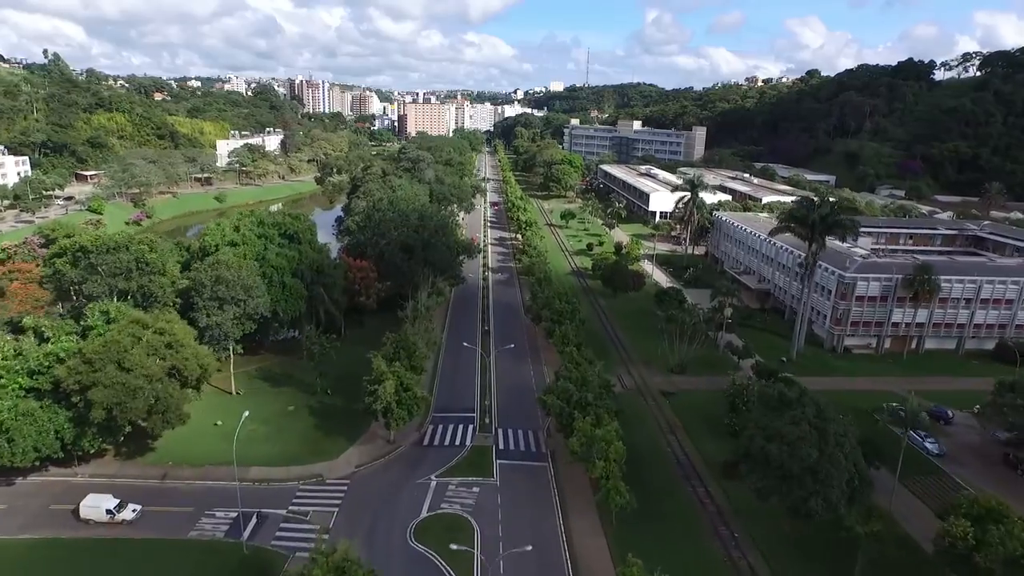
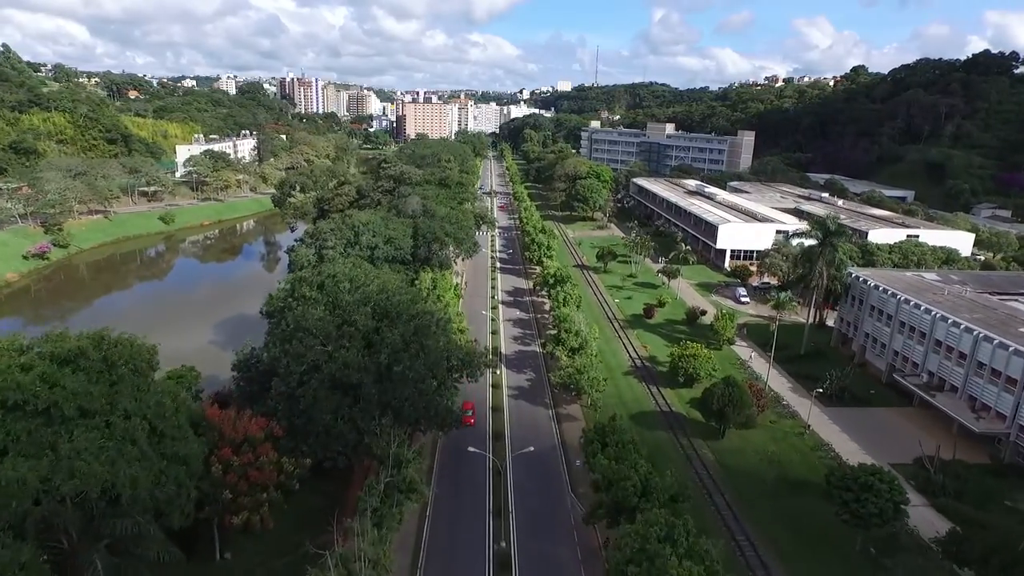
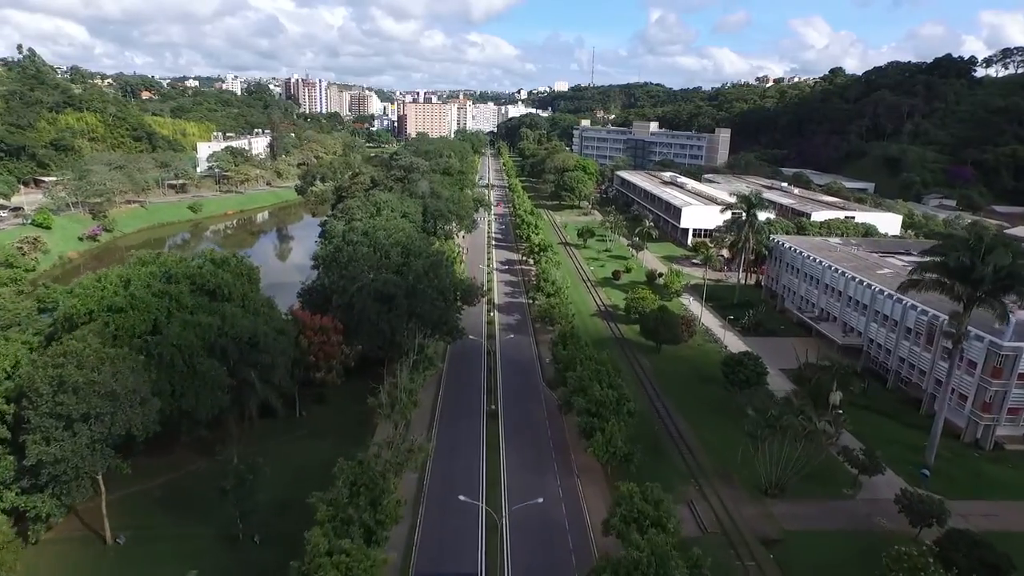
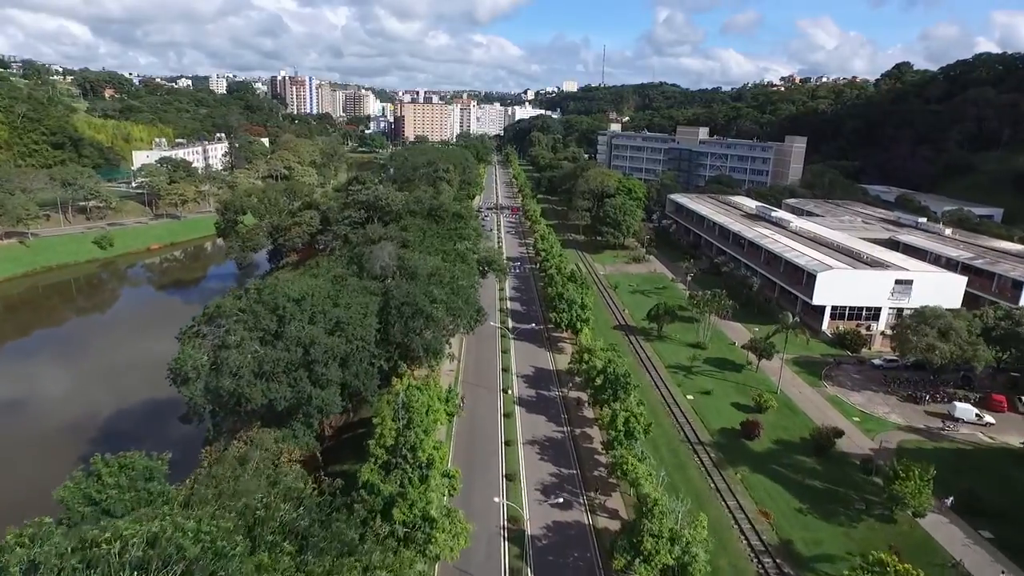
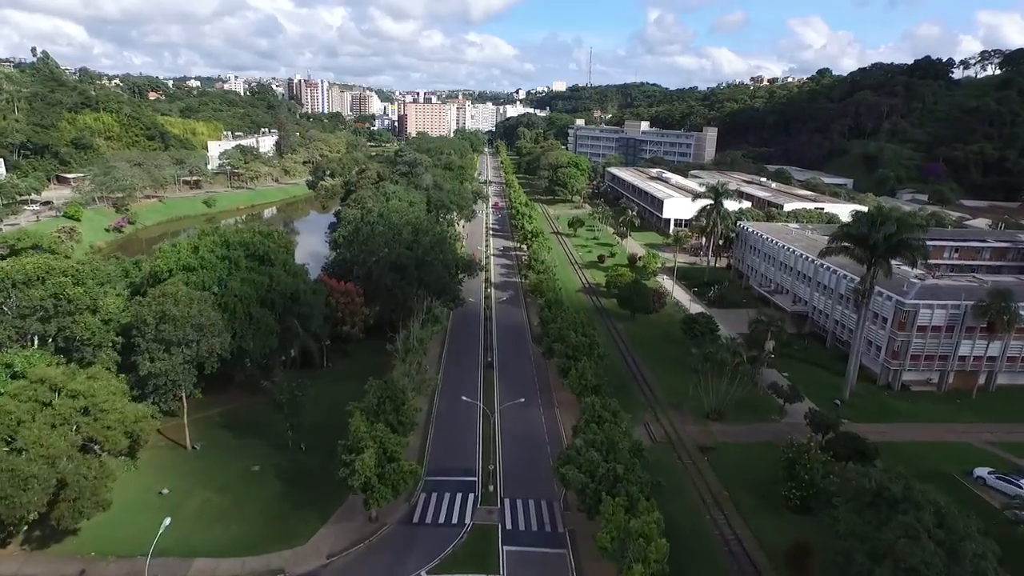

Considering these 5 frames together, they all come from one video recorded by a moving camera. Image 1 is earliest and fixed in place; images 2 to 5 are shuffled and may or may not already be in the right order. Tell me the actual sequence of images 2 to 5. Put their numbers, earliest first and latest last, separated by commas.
5, 3, 2, 4
